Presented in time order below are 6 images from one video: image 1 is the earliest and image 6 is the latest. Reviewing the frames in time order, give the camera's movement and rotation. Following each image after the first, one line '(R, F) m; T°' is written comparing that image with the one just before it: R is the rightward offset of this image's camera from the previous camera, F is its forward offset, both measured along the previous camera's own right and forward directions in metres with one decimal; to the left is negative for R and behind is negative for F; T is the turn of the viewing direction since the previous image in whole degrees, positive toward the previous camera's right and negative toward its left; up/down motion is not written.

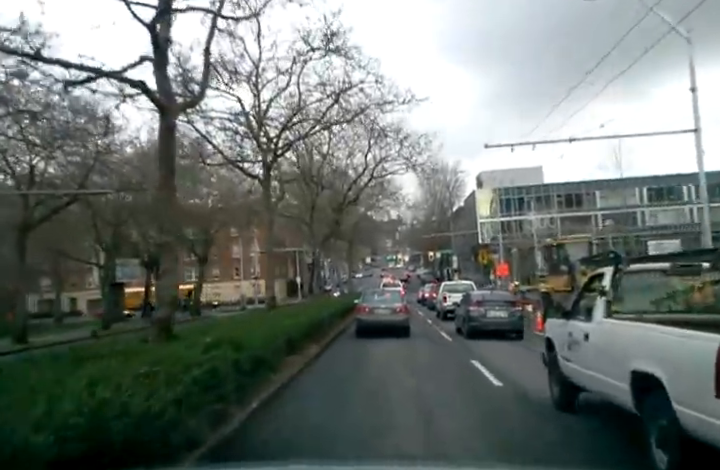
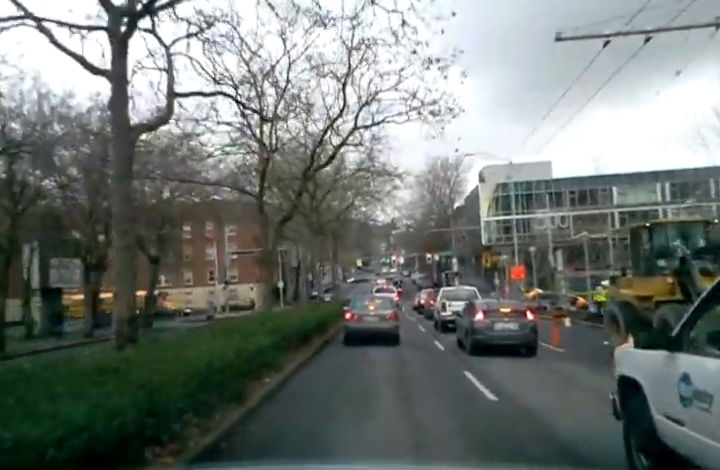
(+0.4, +6.2) m; +1°
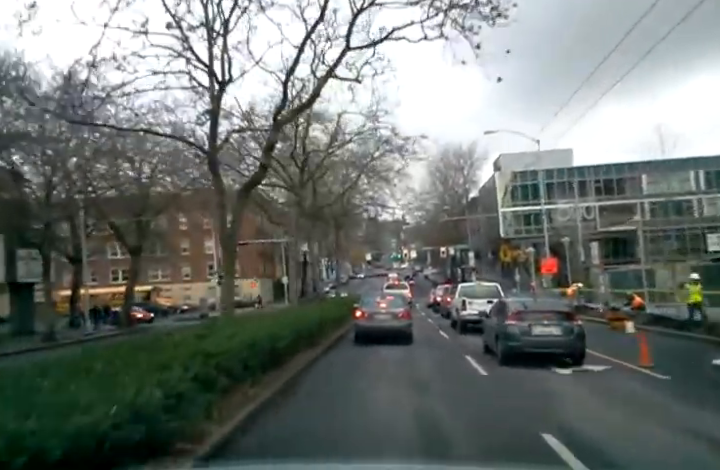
(+0.1, +3.7) m; -1°
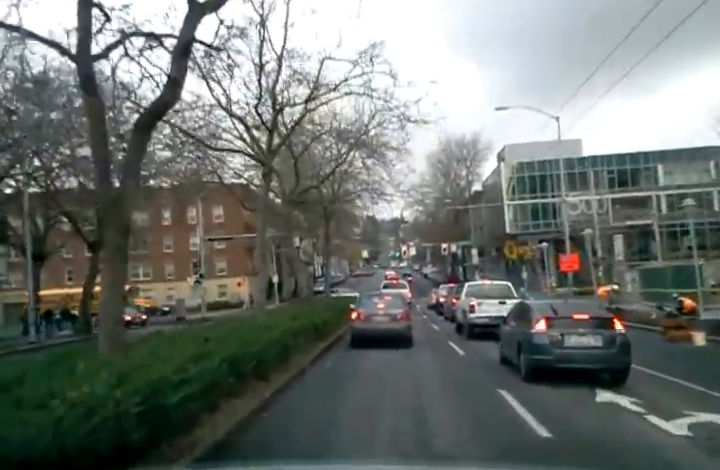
(+0.2, +3.3) m; 0°
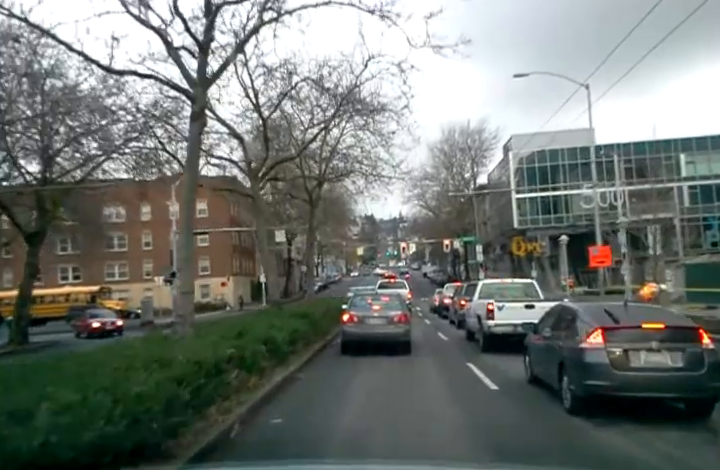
(+0.3, +3.7) m; 0°
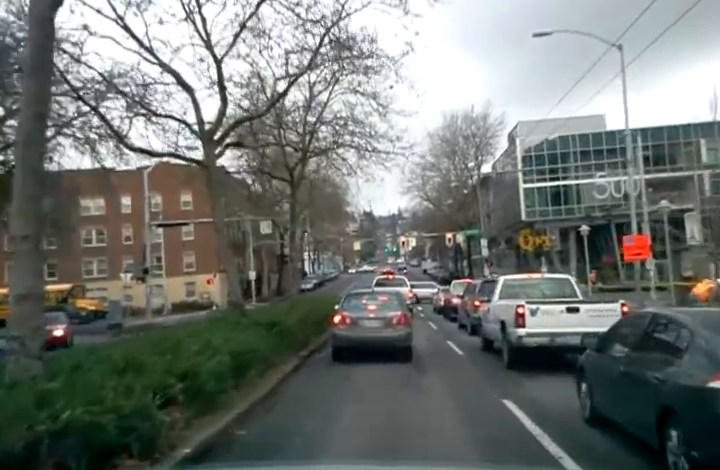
(+0.2, +3.0) m; 0°
